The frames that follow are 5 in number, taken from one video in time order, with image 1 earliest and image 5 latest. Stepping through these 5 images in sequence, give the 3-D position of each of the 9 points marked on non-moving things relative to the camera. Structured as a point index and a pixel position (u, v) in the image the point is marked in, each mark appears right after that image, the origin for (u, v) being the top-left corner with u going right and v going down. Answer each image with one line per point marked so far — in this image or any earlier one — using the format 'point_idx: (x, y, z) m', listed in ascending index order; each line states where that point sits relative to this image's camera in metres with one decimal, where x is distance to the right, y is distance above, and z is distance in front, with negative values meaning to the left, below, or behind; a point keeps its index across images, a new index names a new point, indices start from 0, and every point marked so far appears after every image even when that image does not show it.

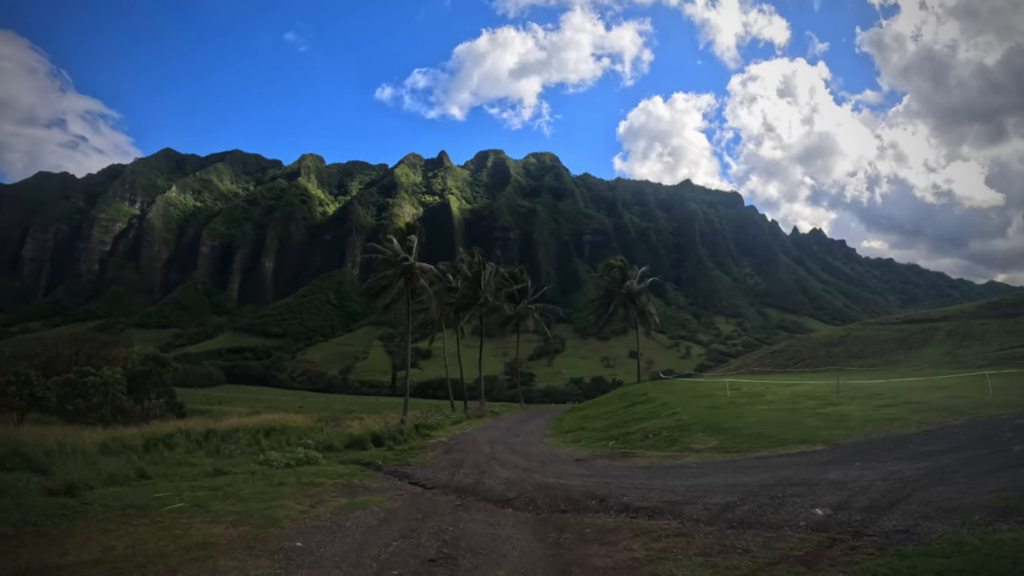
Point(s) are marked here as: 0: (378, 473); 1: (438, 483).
0: (-3.1, -4.2, +12.9) m
1: (-1.5, -3.8, +11.0) m
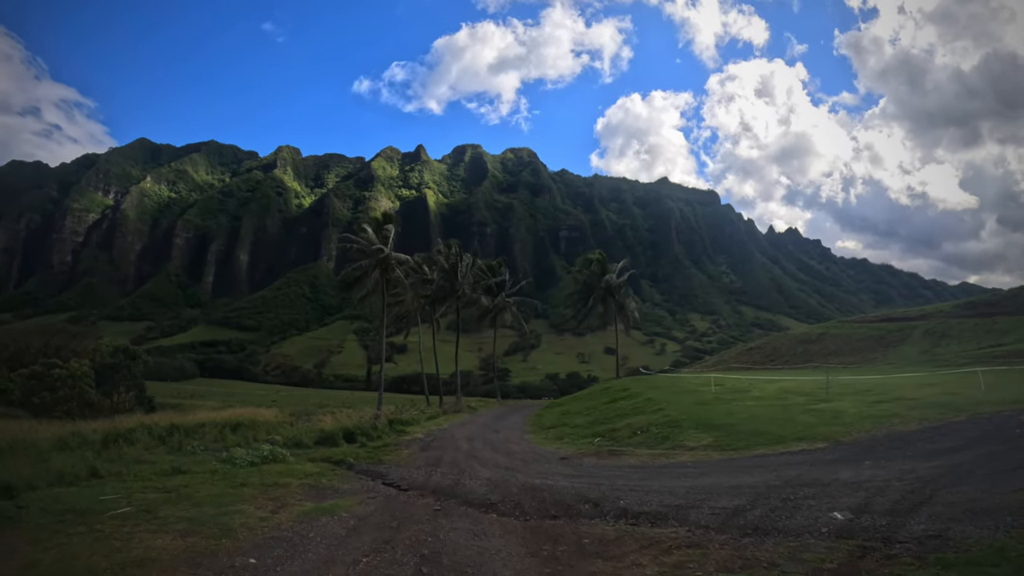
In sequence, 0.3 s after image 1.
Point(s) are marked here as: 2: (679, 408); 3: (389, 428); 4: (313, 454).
0: (-3.5, -3.9, +12.0) m
1: (-1.8, -3.5, +10.1) m
2: (+5.3, -3.8, +17.8) m
3: (-4.0, -4.6, +18.5) m
4: (-5.3, -4.4, +15.0) m
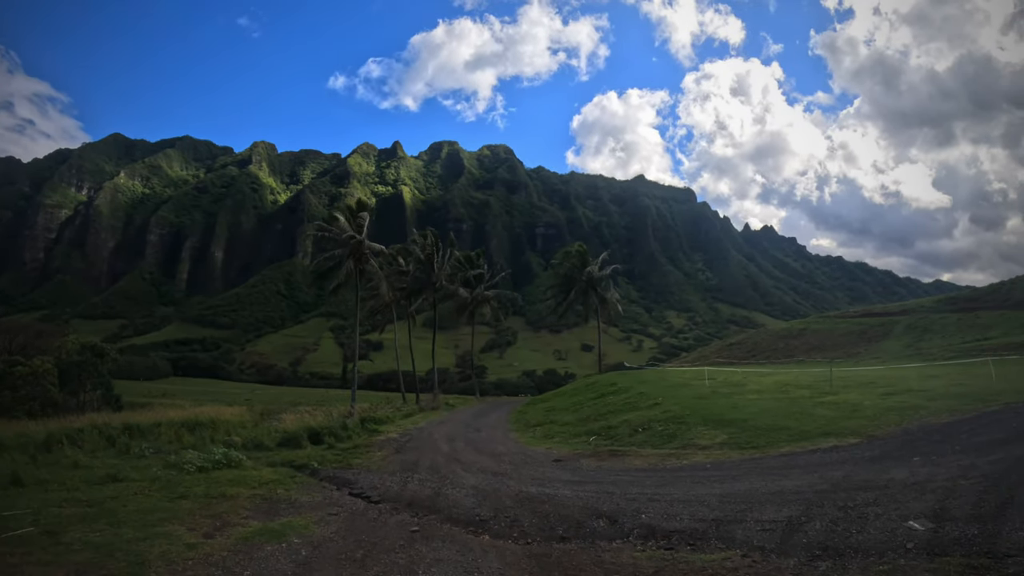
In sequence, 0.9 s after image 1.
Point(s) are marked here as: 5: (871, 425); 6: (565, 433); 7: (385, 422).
0: (-3.7, -3.5, +10.3) m
1: (-1.9, -3.1, +8.5) m
2: (+4.8, -3.3, +16.4) m
3: (-4.5, -4.1, +16.8) m
4: (-5.6, -4.0, +13.3) m
5: (+7.3, -2.8, +11.5) m
6: (+1.4, -3.8, +14.9) m
7: (-4.4, -4.7, +19.9) m
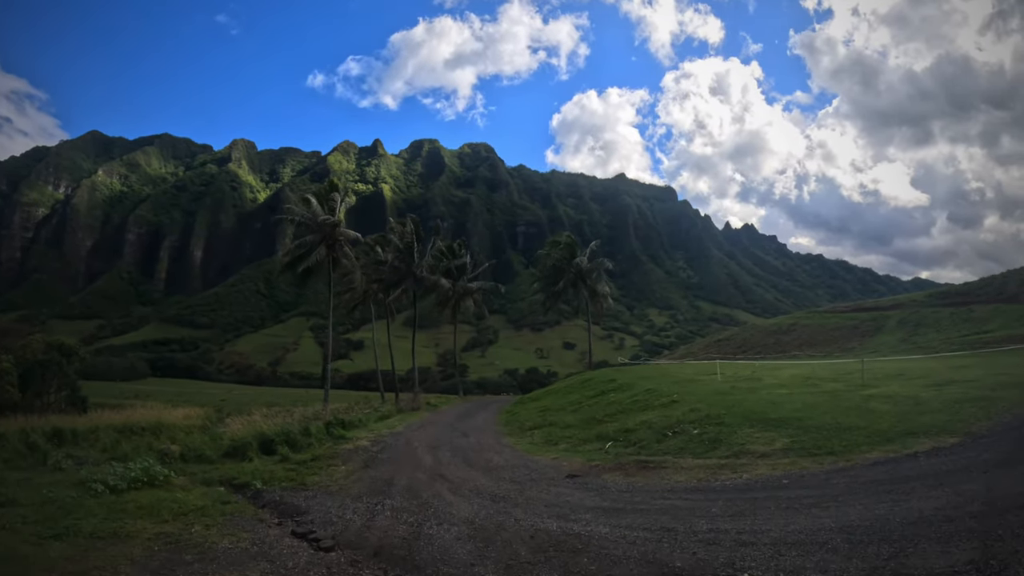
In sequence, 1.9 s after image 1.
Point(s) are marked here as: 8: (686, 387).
0: (-3.6, -3.0, +7.7) m
1: (-1.8, -2.6, +5.9) m
2: (+4.7, -2.8, +14.1) m
3: (-4.6, -3.6, +14.1) m
4: (-5.6, -3.5, +10.6) m
5: (+7.3, -2.2, +9.2) m
6: (+1.4, -3.3, +12.4) m
7: (-4.7, -4.2, +17.2) m
8: (+5.6, -3.1, +17.7) m
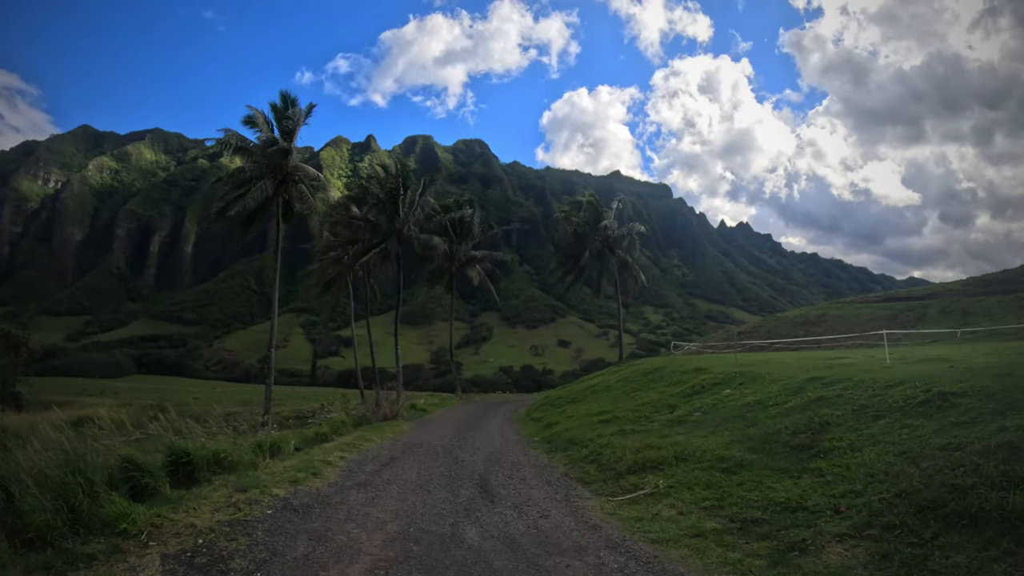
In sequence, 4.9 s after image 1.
0: (-1.8, -2.4, +2.4) m
1: (0.0, -2.0, +0.6) m
2: (+6.4, -2.2, +8.9) m
3: (-2.9, -3.0, +8.8) m
4: (-3.9, -2.8, +5.3) m
5: (+9.0, -1.7, +4.1) m
6: (+3.1, -2.7, +7.2) m
7: (-3.1, -3.5, +11.9) m
8: (+7.2, -2.5, +12.5) m
